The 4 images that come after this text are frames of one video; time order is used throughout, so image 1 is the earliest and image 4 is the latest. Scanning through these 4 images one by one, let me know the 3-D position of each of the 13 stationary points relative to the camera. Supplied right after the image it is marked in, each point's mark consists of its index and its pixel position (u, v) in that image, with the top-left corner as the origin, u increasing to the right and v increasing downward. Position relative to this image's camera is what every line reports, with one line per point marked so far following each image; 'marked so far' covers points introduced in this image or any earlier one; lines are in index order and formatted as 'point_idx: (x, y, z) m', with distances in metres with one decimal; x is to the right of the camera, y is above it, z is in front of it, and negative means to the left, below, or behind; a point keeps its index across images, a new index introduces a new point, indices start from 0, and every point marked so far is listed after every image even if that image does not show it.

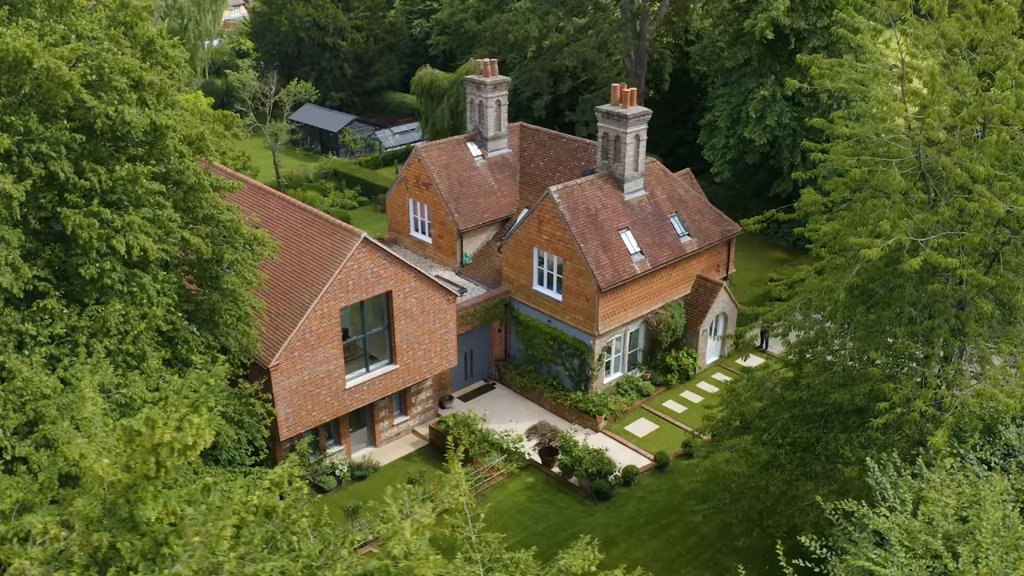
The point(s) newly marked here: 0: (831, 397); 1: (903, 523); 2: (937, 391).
0: (+6.3, -2.2, +16.7) m
1: (+5.0, -3.0, +10.9) m
2: (+7.4, -1.8, +14.8) m
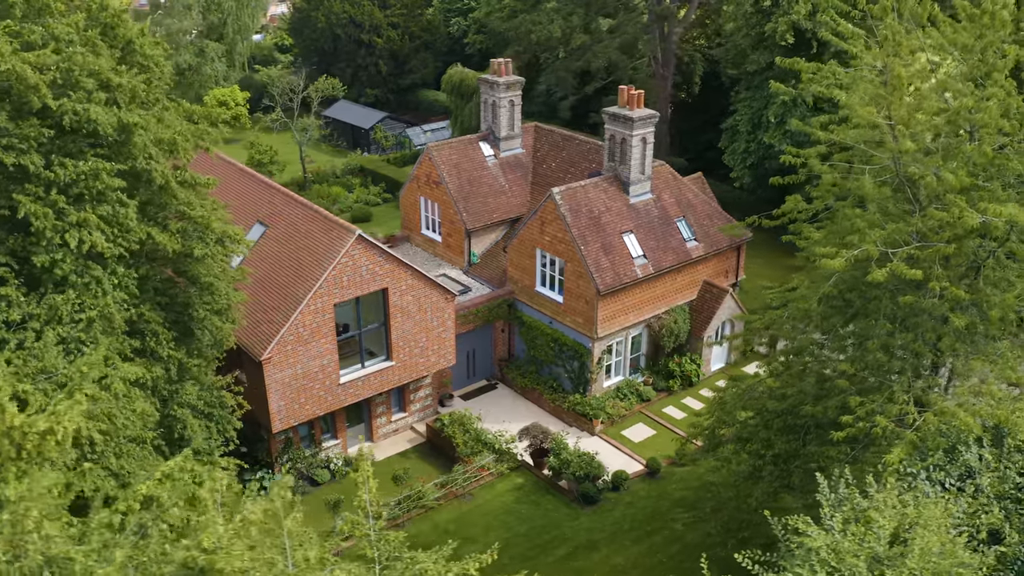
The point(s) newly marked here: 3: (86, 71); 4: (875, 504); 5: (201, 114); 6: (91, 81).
0: (+5.7, -2.4, +16.4) m
1: (+4.0, -3.2, +10.6) m
2: (+6.7, -2.0, +14.4) m
3: (-7.3, +3.7, +14.2) m
4: (+4.9, -2.9, +11.4) m
5: (-6.8, +3.8, +18.5) m
6: (-7.0, +3.5, +14.1) m
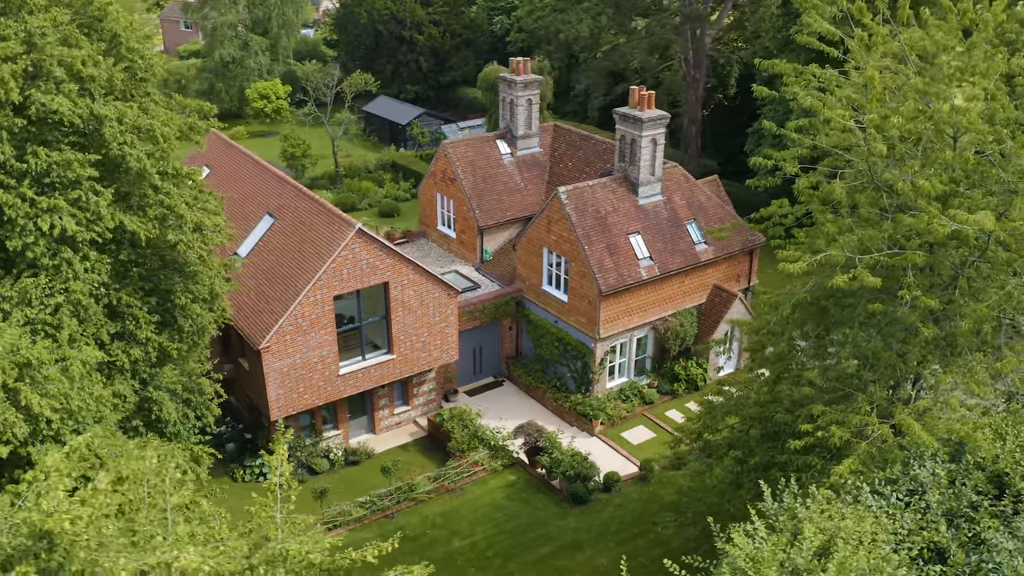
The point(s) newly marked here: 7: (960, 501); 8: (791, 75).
0: (+5.1, -2.5, +16.2) m
1: (+3.1, -3.3, +10.5) m
2: (+5.9, -2.2, +14.2) m
3: (-7.8, +3.9, +14.7) m
4: (+4.0, -3.0, +11.3) m
5: (-7.1, +4.0, +18.9) m
6: (-7.5, +3.7, +14.6) m
7: (+6.4, -3.0, +12.1) m
8: (+5.4, +4.1, +16.3) m
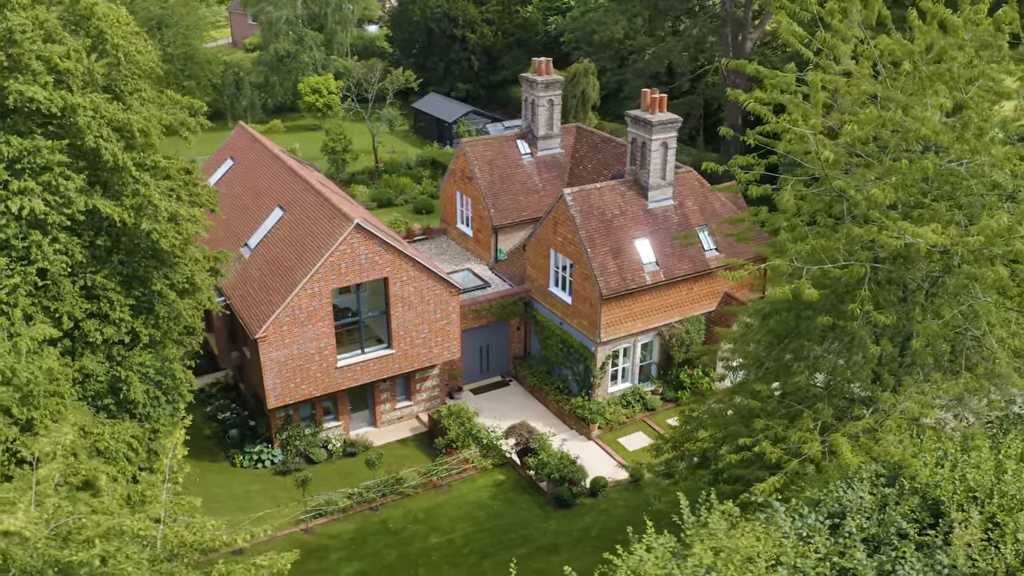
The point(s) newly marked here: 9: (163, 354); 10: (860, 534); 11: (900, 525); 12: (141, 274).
0: (+4.2, -2.7, +15.9) m
1: (+1.7, -3.4, +10.4) m
2: (+4.9, -2.4, +13.8) m
3: (-8.5, +4.2, +15.3) m
4: (+2.7, -3.1, +11.1) m
5: (-7.5, +4.3, +19.5) m
6: (-8.3, +4.0, +15.2) m
7: (+5.2, -3.3, +11.7) m
8: (+4.8, +3.9, +16.0) m
9: (-7.4, -1.4, +18.2) m
10: (+4.8, -3.3, +11.5) m
11: (+5.3, -3.2, +11.6) m
12: (-7.7, +0.3, +17.5) m
